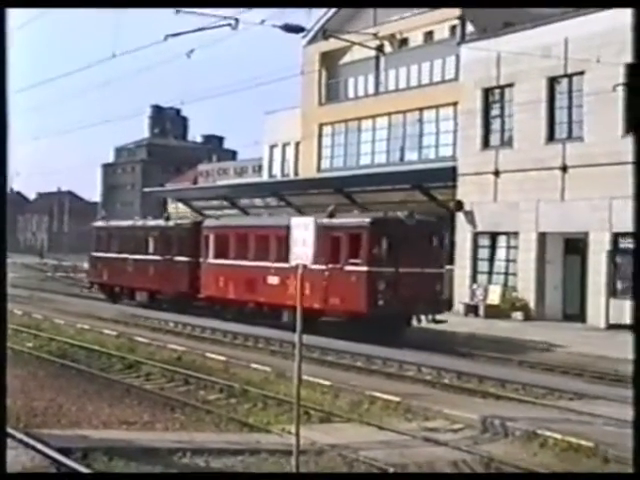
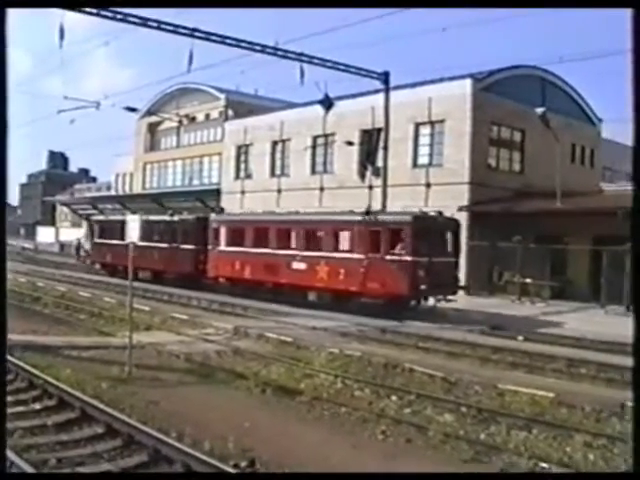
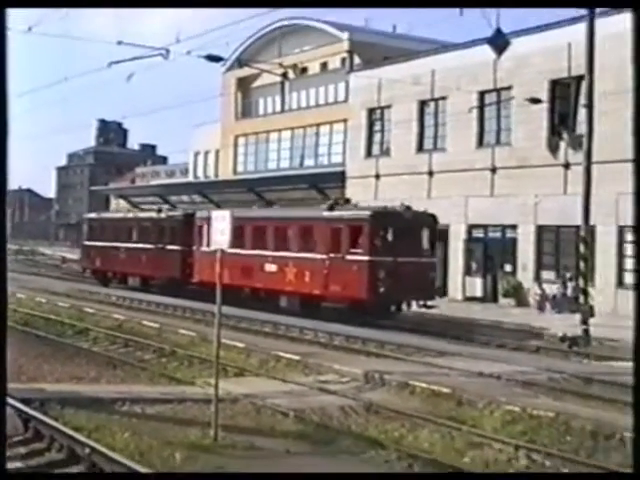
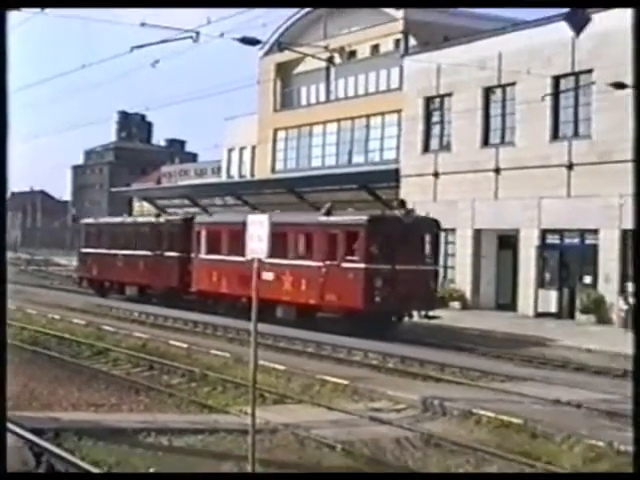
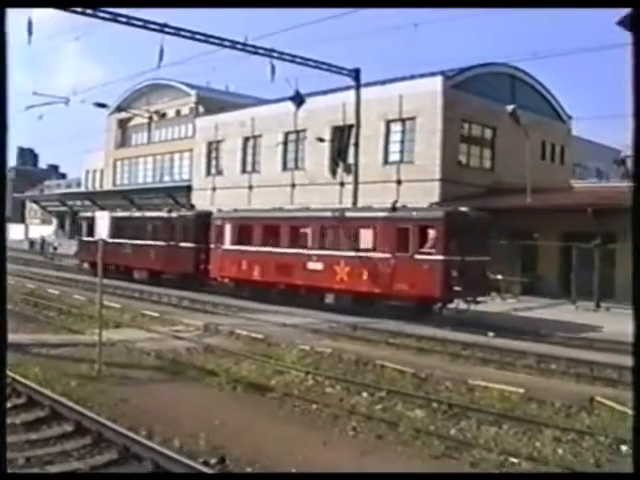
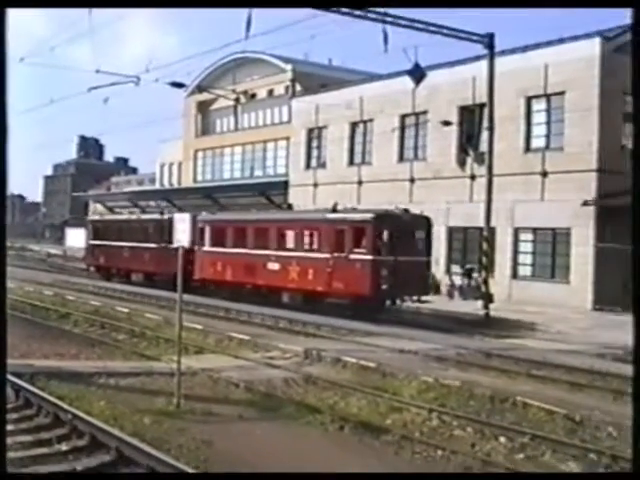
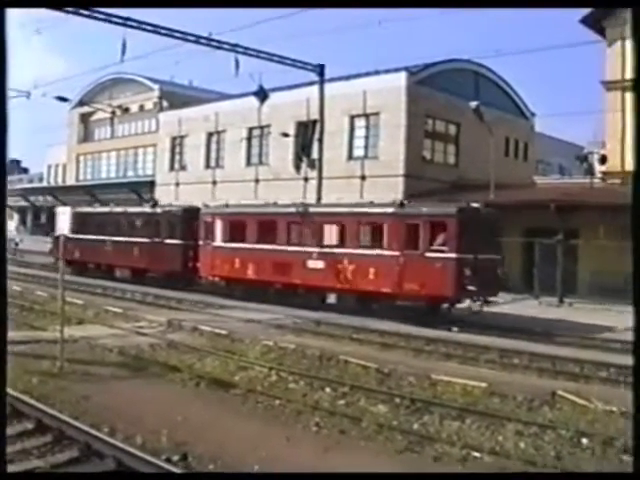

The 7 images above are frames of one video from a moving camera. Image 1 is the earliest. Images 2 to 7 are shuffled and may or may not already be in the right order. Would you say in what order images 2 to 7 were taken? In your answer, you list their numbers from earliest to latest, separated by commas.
4, 3, 6, 2, 5, 7
